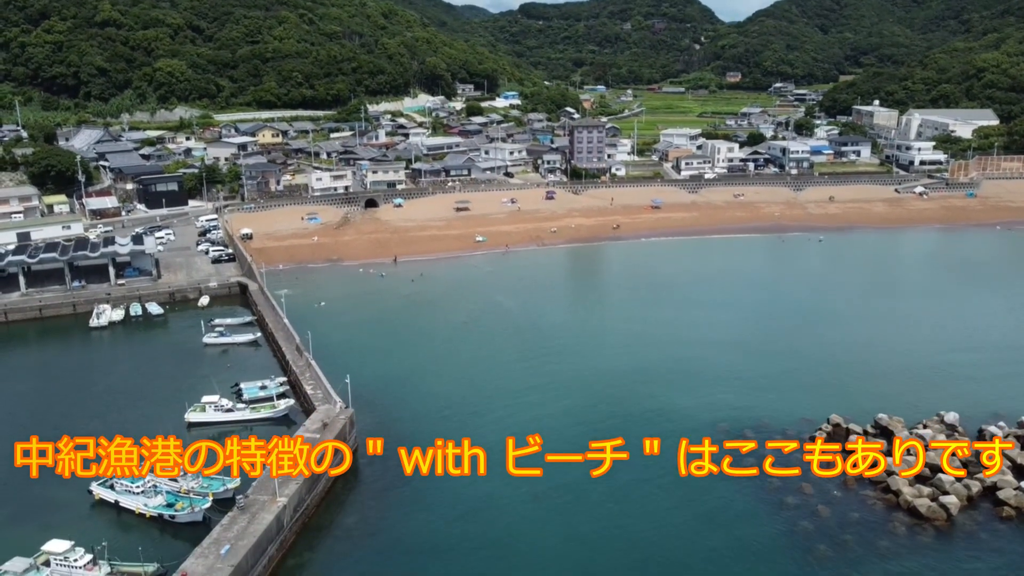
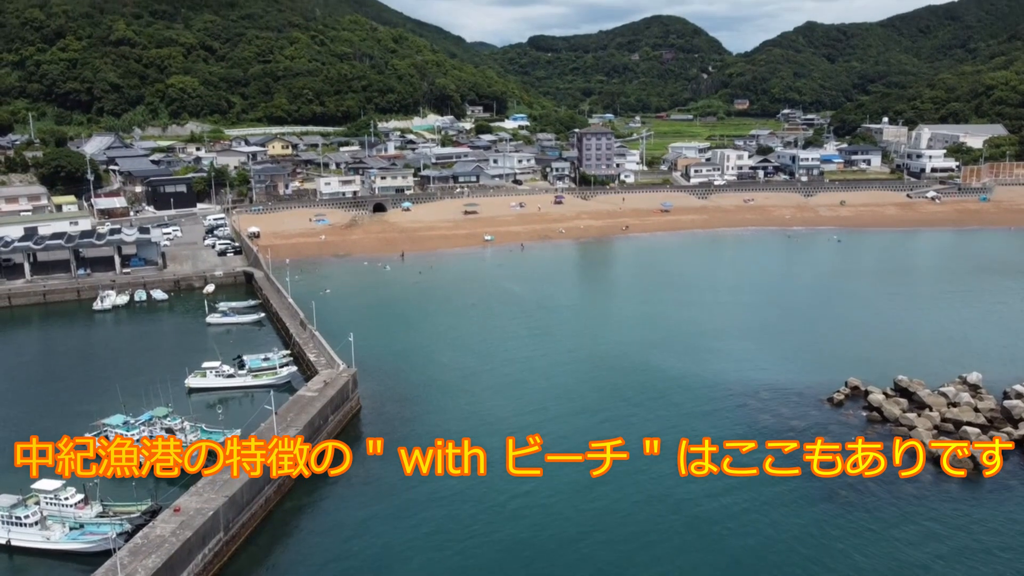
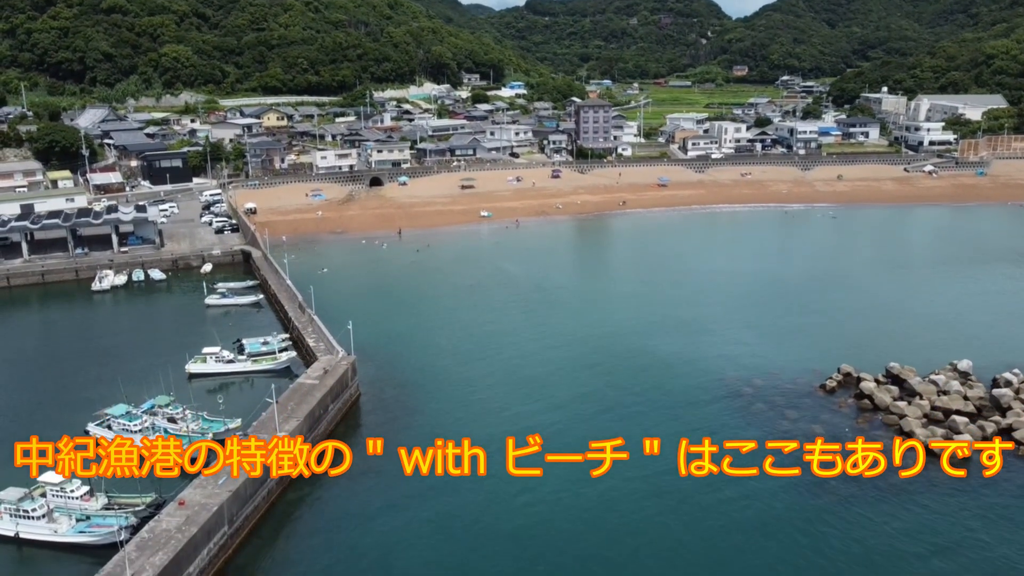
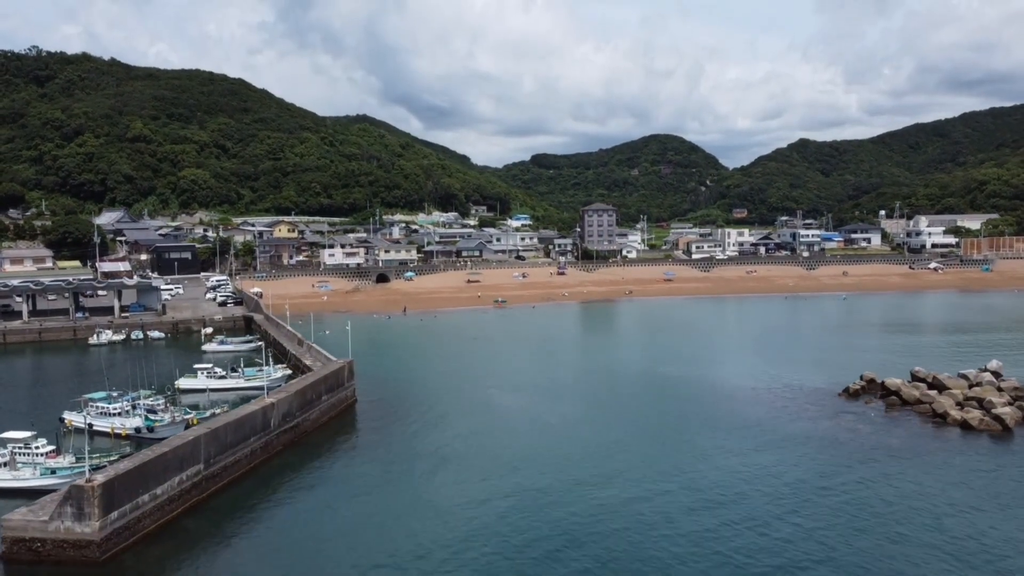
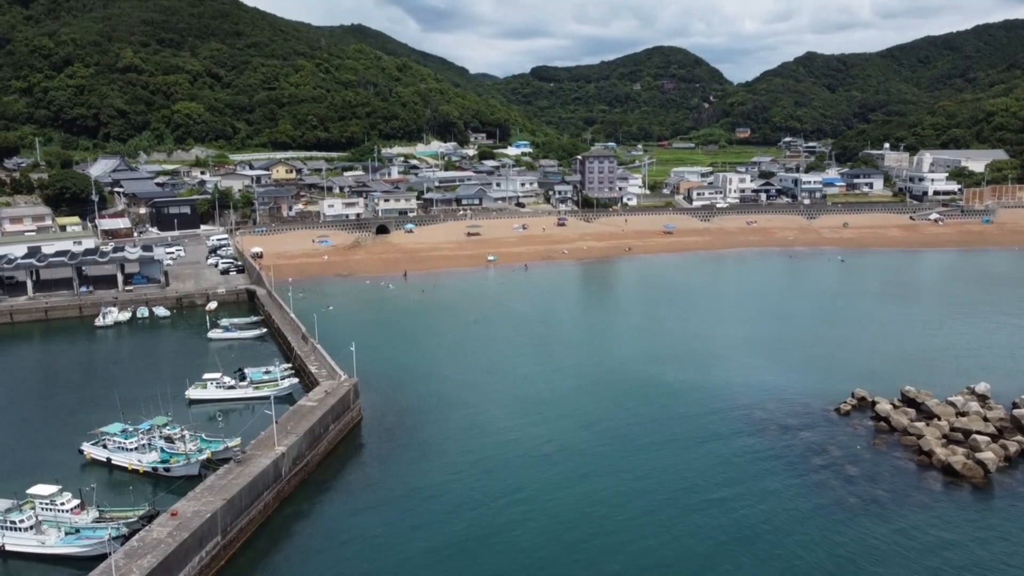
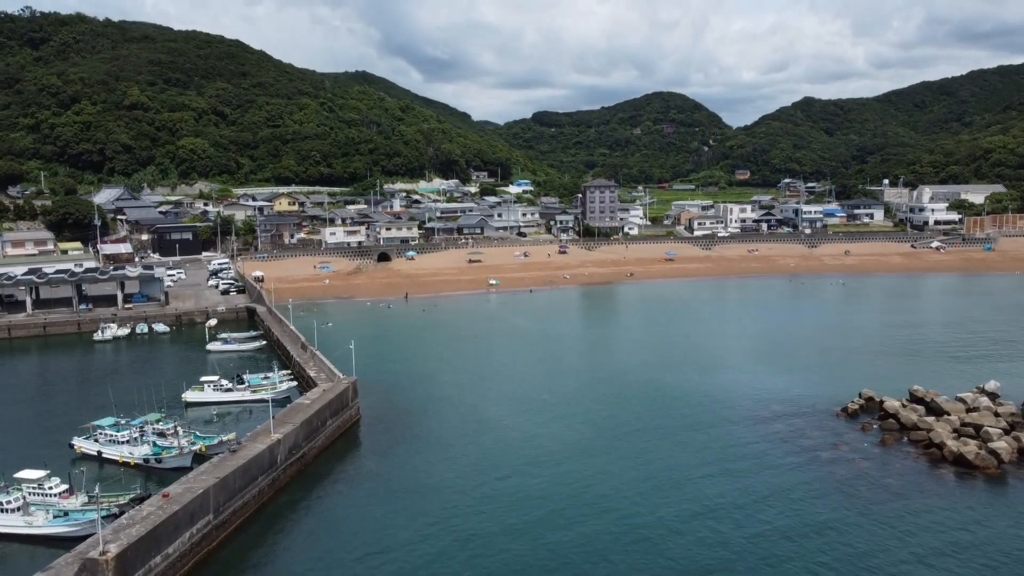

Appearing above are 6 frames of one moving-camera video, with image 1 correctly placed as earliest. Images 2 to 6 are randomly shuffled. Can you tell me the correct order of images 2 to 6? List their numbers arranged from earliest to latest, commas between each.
3, 2, 5, 6, 4
